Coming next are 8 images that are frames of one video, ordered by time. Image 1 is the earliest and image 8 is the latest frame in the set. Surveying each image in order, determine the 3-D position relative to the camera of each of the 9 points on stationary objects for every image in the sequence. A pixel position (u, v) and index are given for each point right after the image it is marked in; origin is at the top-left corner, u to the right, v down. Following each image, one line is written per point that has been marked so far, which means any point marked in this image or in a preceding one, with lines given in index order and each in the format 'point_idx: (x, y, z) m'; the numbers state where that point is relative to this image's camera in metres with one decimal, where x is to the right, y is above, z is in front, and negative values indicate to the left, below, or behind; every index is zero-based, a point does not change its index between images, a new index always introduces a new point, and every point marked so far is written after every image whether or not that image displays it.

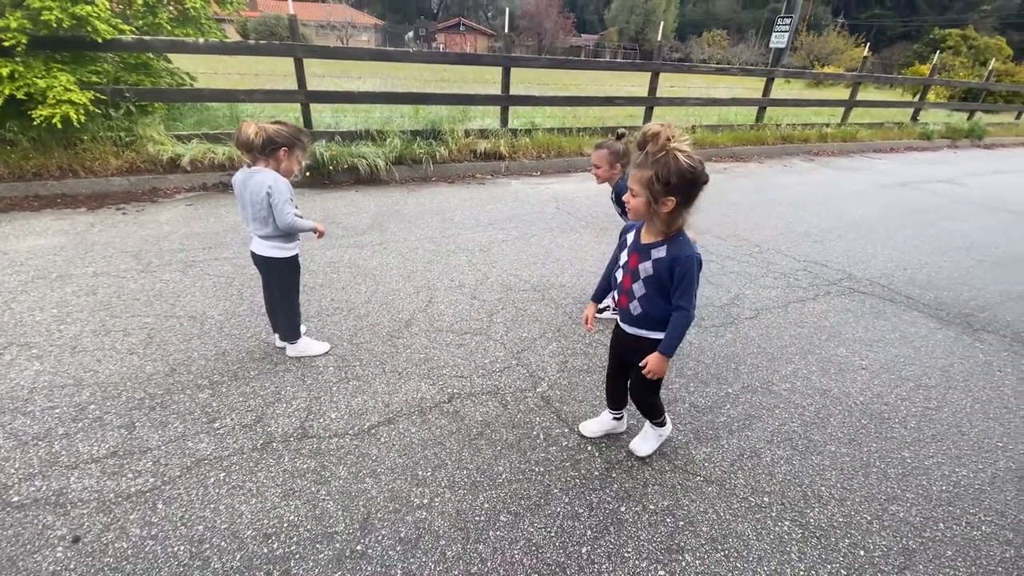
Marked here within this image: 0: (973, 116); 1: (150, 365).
0: (+12.0, +4.5, +12.5) m
1: (-1.9, -0.4, +2.5) m
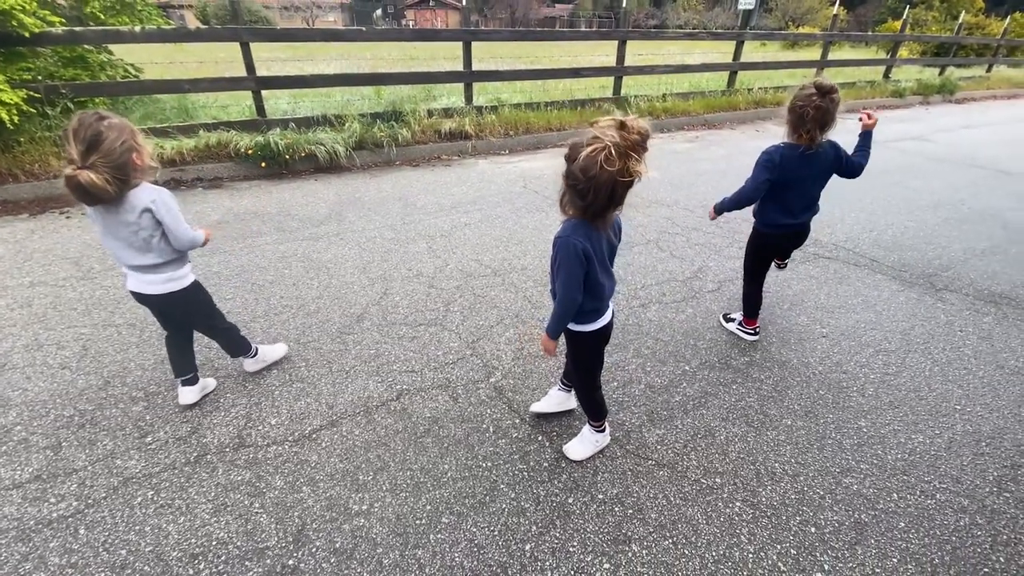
0: (+11.2, +5.7, +12.5) m
1: (-2.1, -0.5, +2.4) m
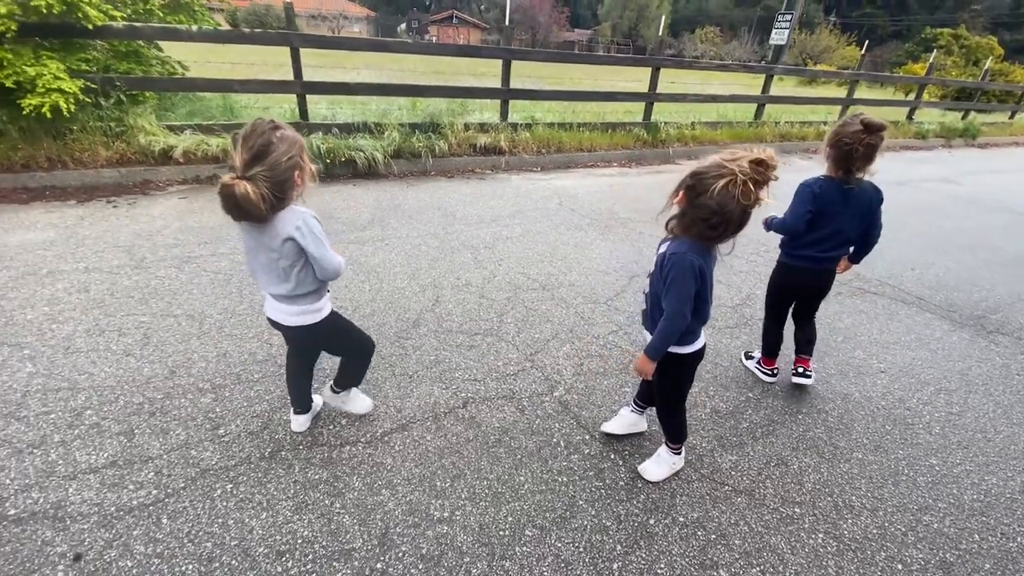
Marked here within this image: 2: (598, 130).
0: (+11.9, +4.5, +12.6) m
1: (-1.8, -0.4, +2.4) m
2: (+1.4, +2.6, +7.8) m
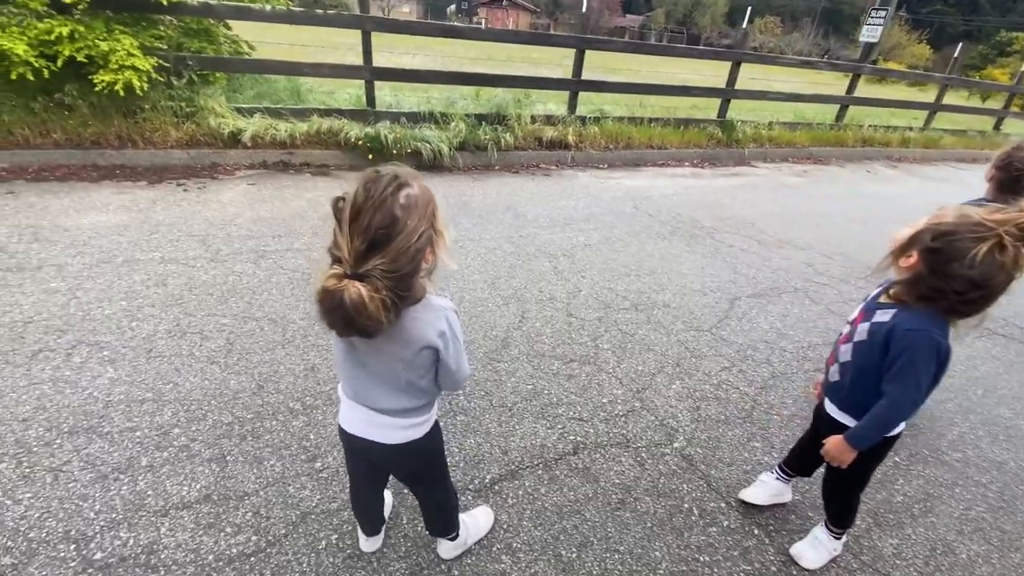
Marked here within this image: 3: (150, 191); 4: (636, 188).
0: (+13.3, +3.9, +11.5) m
1: (-1.3, -0.4, +2.2) m
2: (+2.4, +2.5, +7.4) m
3: (-3.3, +0.9, +4.3) m
4: (+1.6, +1.3, +6.0) m
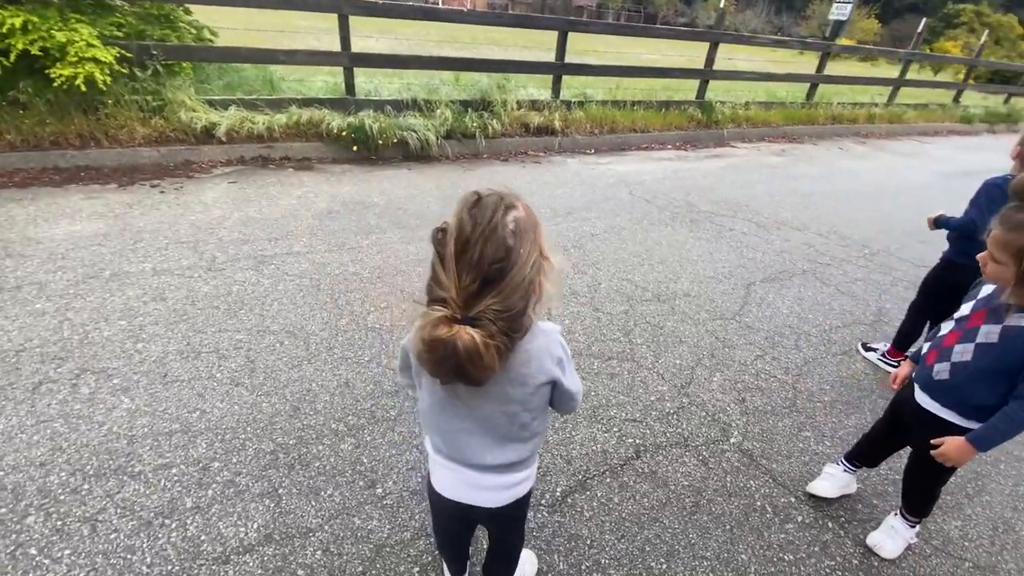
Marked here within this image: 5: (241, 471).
0: (+12.7, +4.8, +12.2) m
1: (-1.1, -0.5, +2.1) m
2: (+2.1, +2.8, +7.4) m
3: (-3.2, +0.8, +4.0) m
4: (+1.4, +1.4, +5.9) m
5: (-1.0, -0.7, +1.8) m
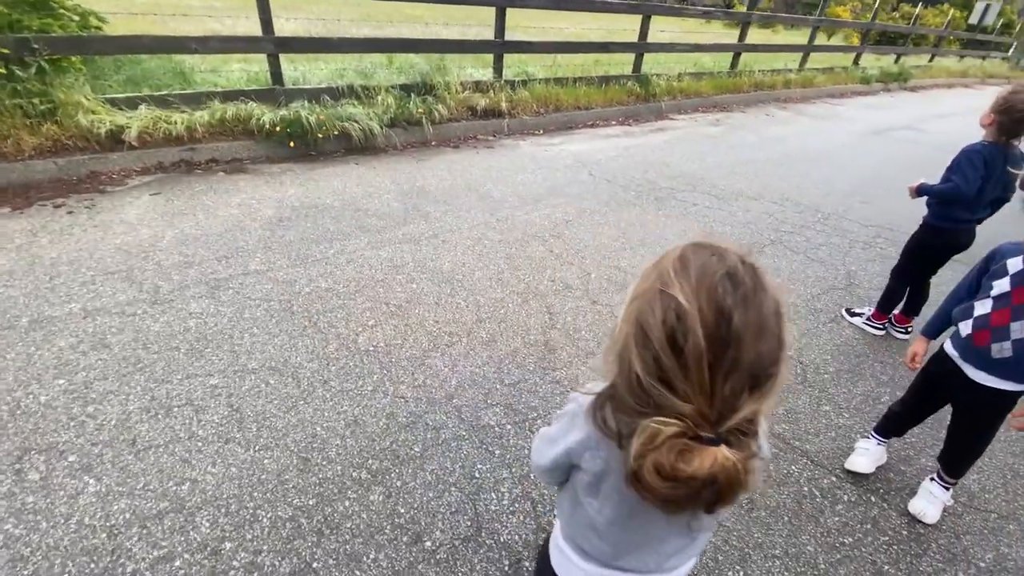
0: (+10.8, +6.4, +13.4) m
1: (-0.9, -0.6, +1.8) m
2: (+1.2, +3.1, +7.3) m
3: (-3.4, +0.5, +3.3) m
4: (+0.8, +1.7, +5.9) m
5: (-0.8, -0.8, +1.5) m
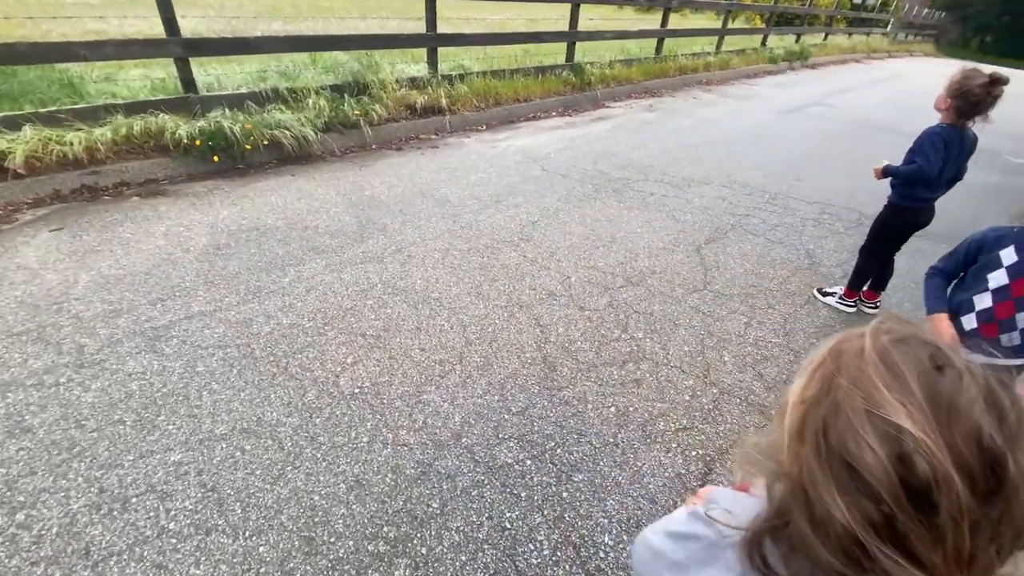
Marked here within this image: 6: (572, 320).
0: (+8.6, +7.4, +14.3) m
1: (-0.8, -0.8, +1.5) m
2: (+0.3, +3.2, +7.2) m
3: (-3.6, +0.1, +2.7) m
4: (+0.2, +1.7, +5.7) m
5: (-0.6, -1.0, +1.3) m
6: (+0.3, -0.2, +2.7) m
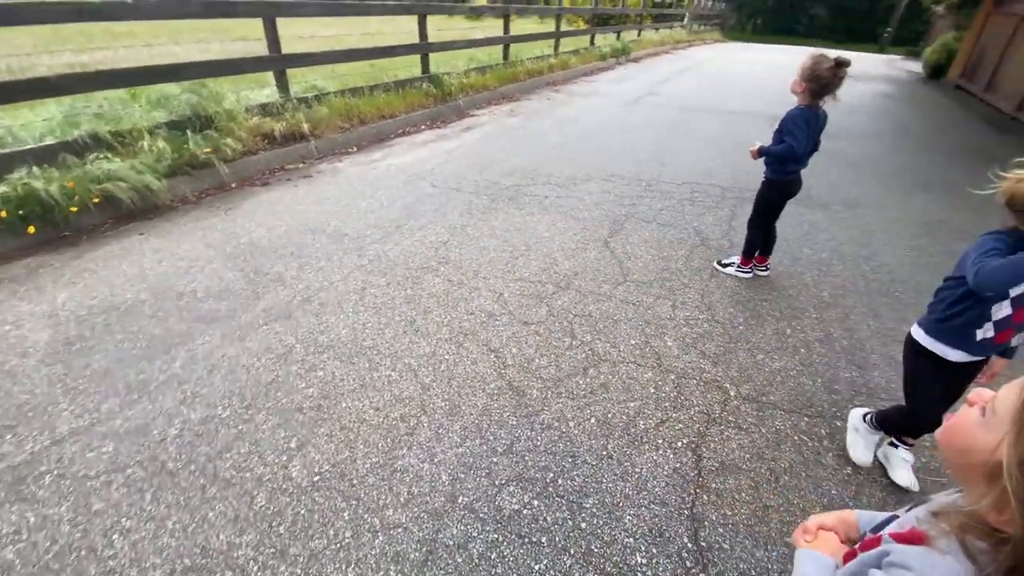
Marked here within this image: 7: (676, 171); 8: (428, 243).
0: (+3.6, +8.3, +15.8) m
1: (-0.6, -1.1, +1.2) m
2: (-1.8, +2.8, +6.9) m
3: (-3.7, -0.8, +1.7) m
4: (-1.2, +1.4, +5.5) m
5: (-0.4, -1.2, +1.0) m
6: (0.0, -0.3, +2.6) m
7: (+1.9, +1.4, +5.6) m
8: (-0.6, +0.3, +3.7) m
